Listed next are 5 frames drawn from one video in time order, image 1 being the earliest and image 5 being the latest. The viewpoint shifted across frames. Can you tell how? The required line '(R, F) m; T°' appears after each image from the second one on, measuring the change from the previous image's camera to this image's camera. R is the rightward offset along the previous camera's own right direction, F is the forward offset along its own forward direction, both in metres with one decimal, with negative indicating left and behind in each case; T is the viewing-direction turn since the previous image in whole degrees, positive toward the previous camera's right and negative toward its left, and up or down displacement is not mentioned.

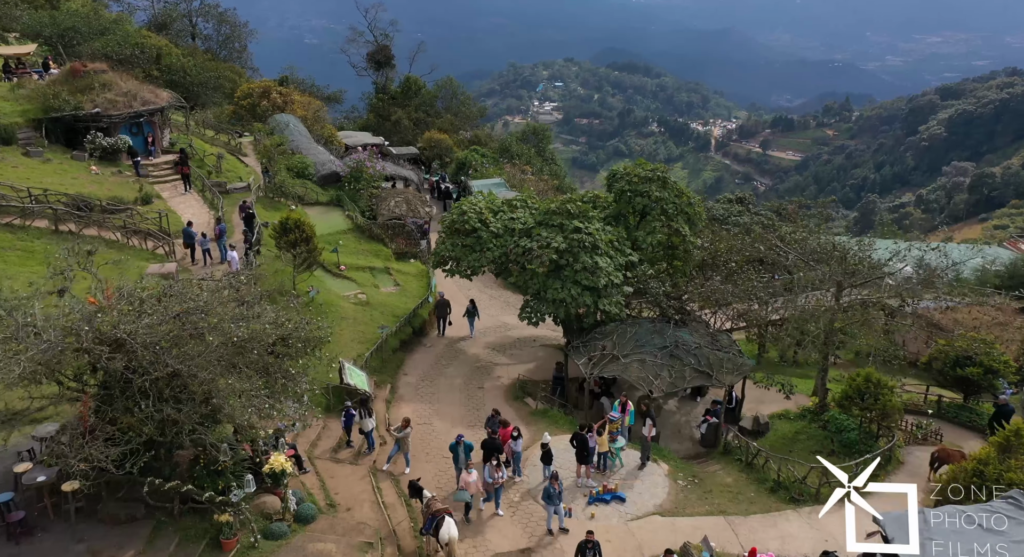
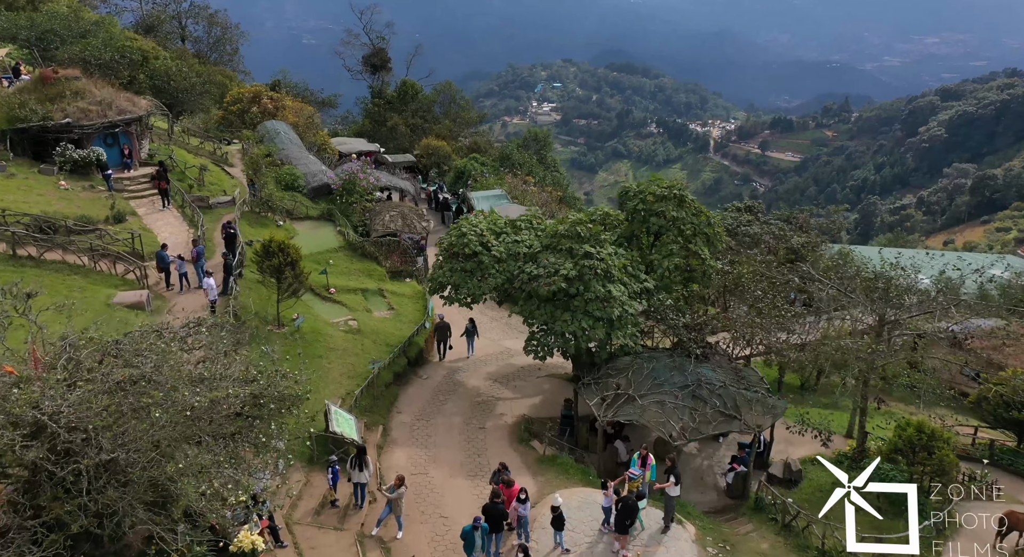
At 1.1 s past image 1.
(-0.1, +1.8) m; 0°
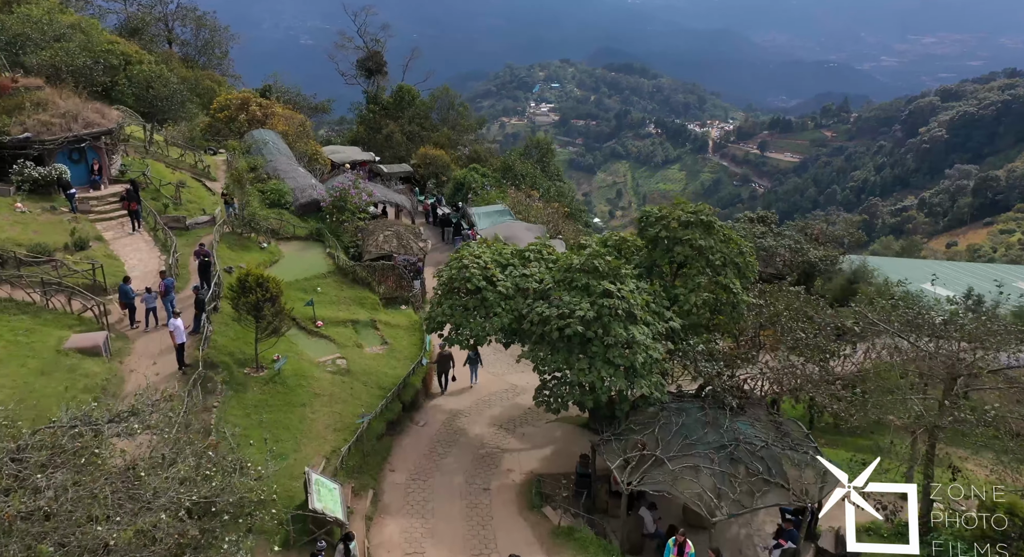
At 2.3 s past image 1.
(-0.2, +2.2) m; 0°
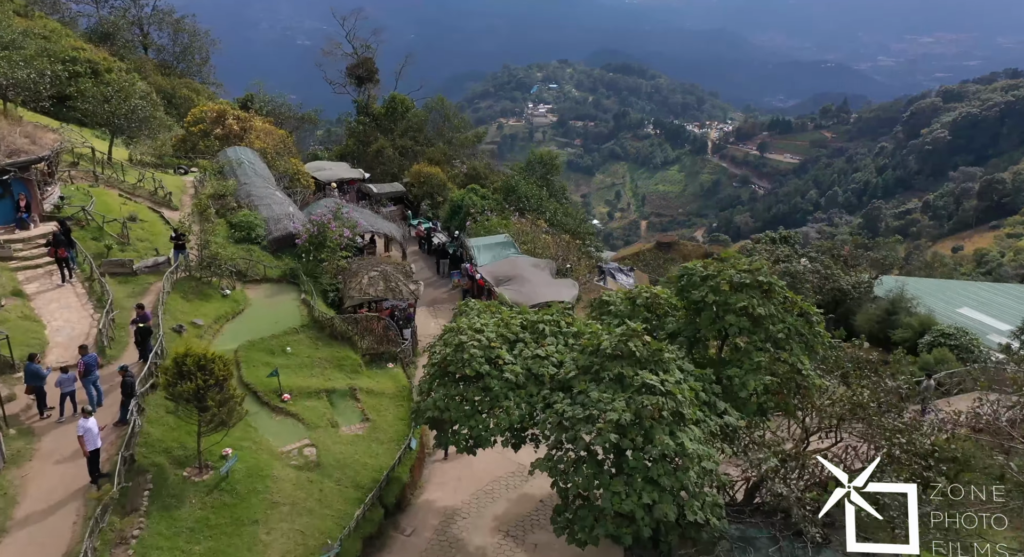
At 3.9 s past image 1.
(-0.2, +3.7) m; 0°
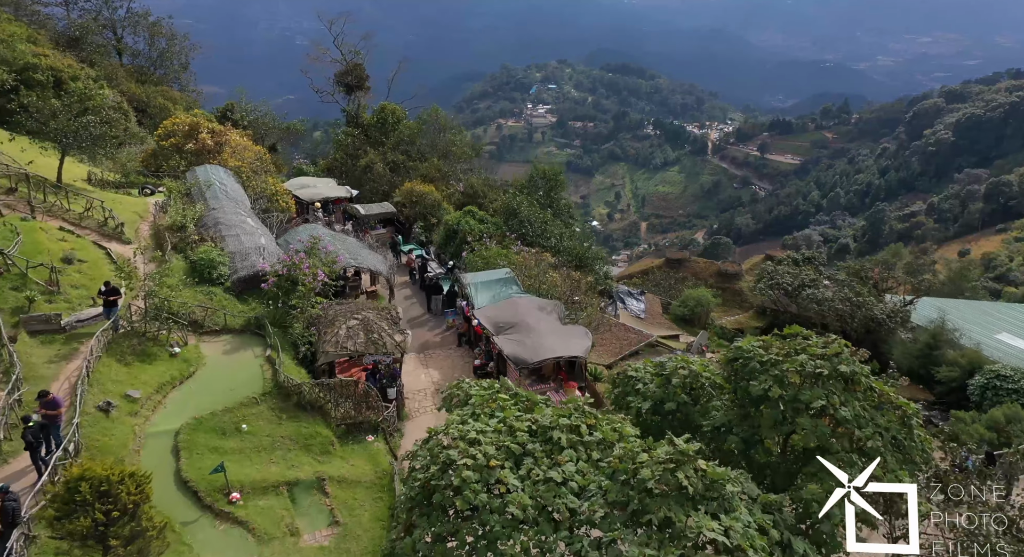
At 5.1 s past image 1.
(-0.1, +3.4) m; 0°
